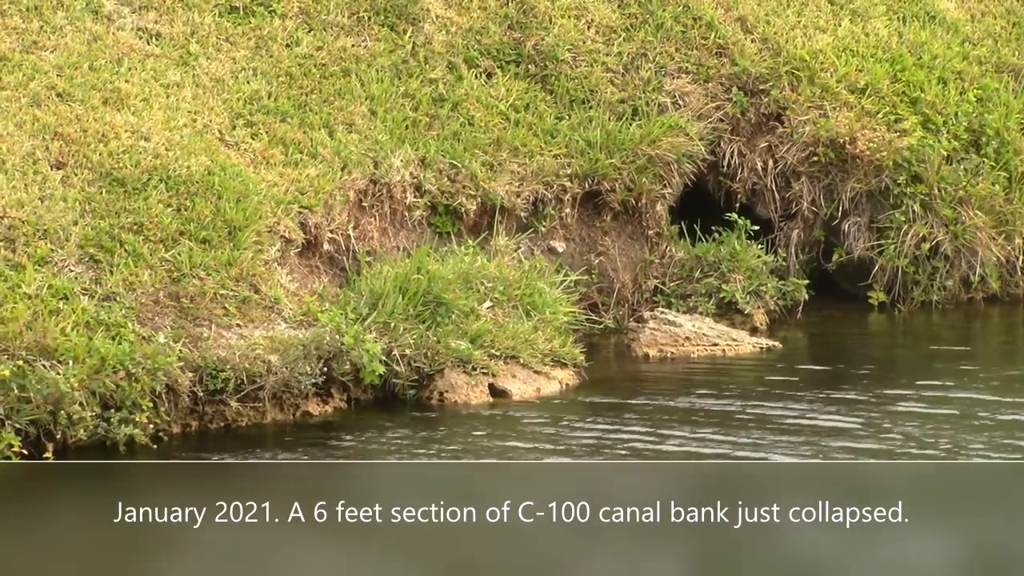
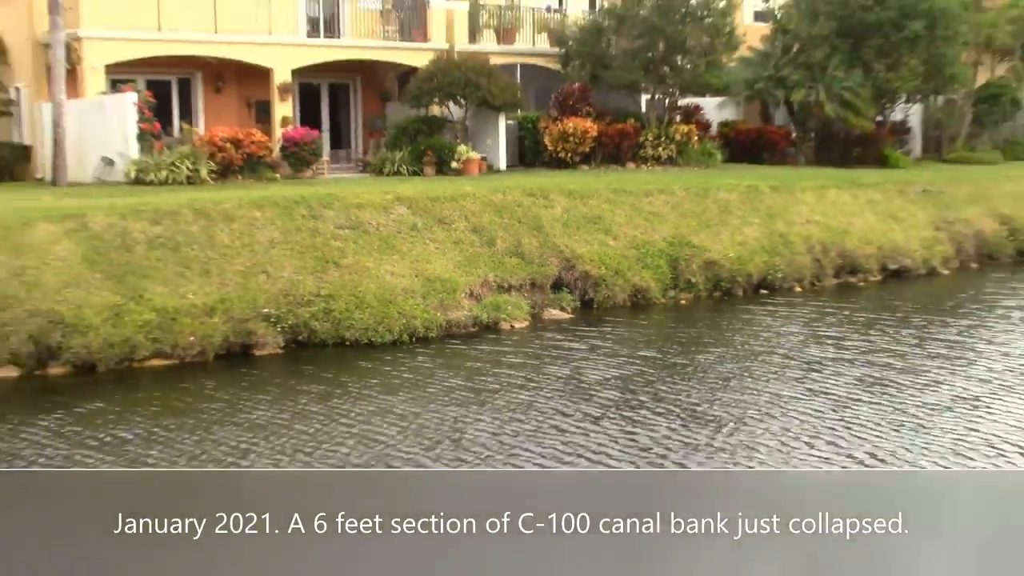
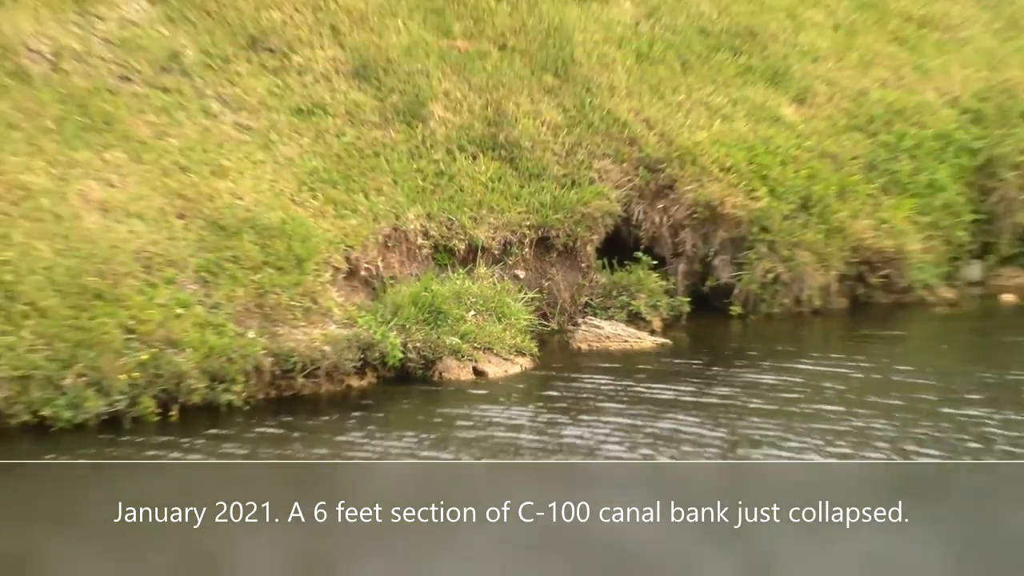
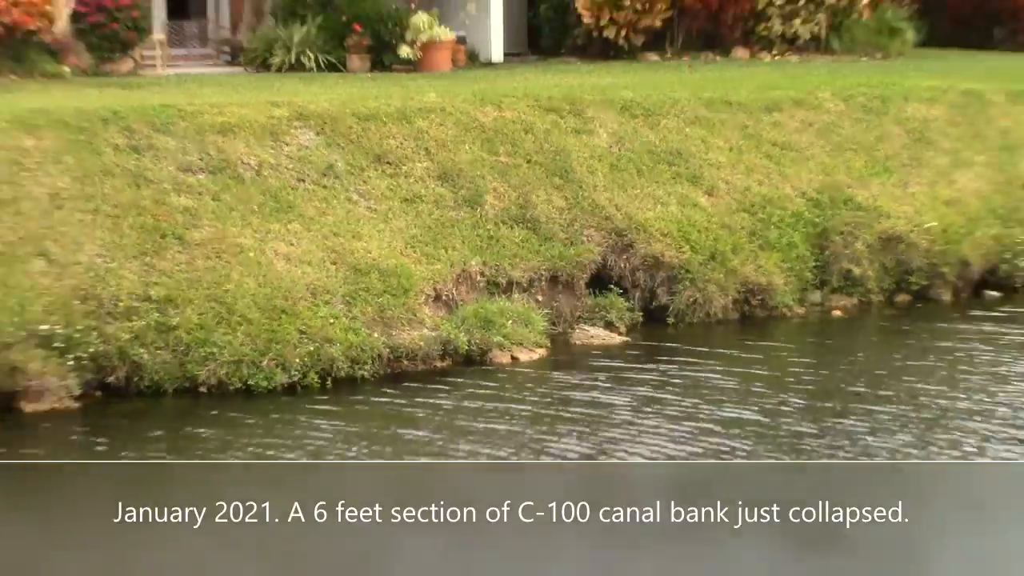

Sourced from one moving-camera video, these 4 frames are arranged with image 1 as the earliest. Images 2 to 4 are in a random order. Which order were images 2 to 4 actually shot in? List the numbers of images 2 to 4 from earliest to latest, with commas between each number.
3, 4, 2
